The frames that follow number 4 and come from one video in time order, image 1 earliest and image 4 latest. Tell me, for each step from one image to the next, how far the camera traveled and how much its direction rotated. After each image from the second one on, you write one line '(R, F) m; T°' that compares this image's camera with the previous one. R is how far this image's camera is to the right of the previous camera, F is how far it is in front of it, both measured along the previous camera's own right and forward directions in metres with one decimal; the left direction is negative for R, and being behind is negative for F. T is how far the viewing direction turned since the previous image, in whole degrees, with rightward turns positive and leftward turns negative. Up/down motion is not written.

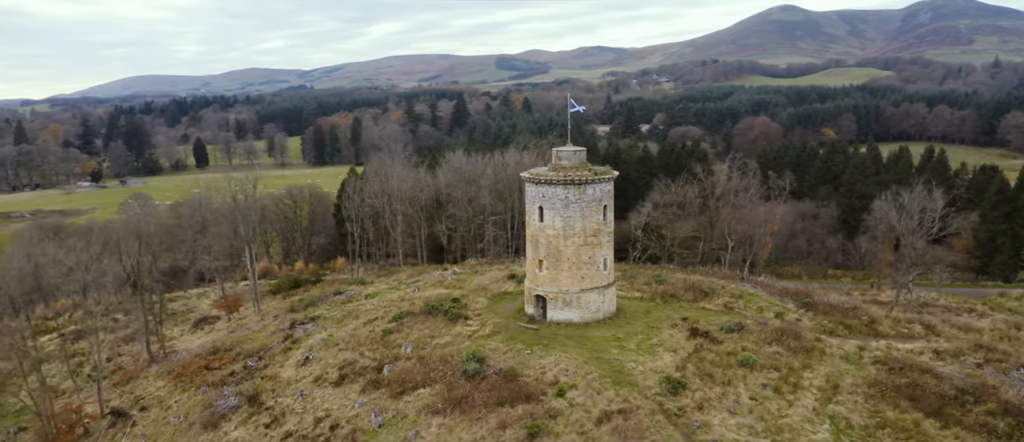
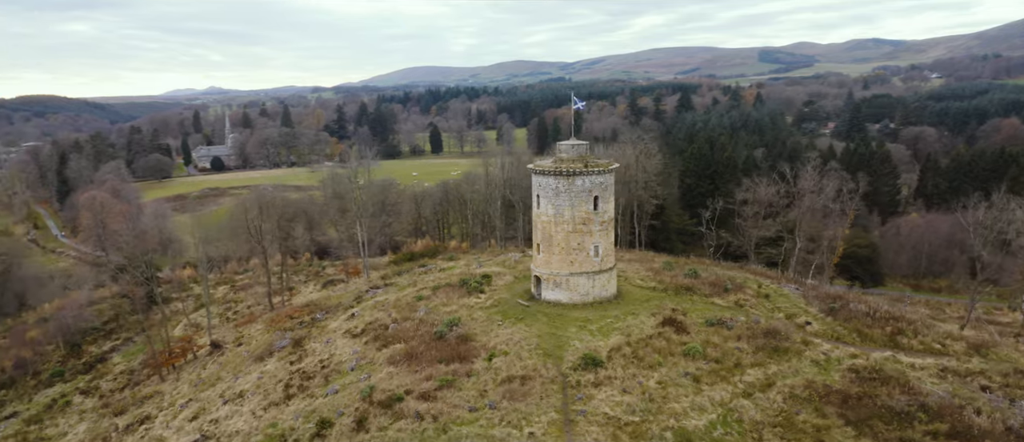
(+5.8, -0.6) m; -15°
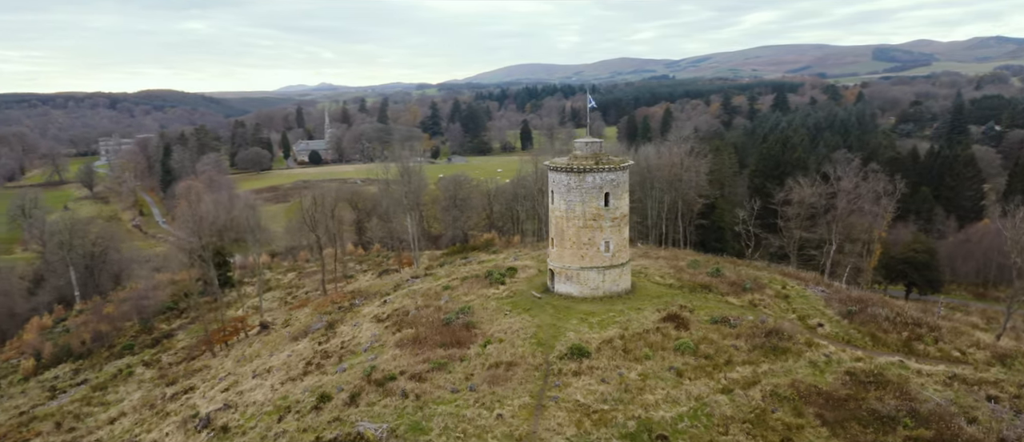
(+1.9, -0.6) m; -6°
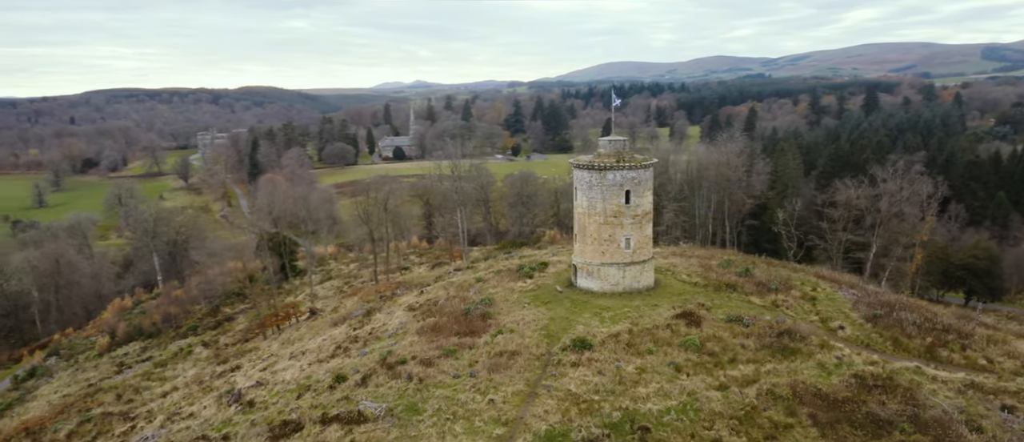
(+1.5, -0.6) m; -6°
